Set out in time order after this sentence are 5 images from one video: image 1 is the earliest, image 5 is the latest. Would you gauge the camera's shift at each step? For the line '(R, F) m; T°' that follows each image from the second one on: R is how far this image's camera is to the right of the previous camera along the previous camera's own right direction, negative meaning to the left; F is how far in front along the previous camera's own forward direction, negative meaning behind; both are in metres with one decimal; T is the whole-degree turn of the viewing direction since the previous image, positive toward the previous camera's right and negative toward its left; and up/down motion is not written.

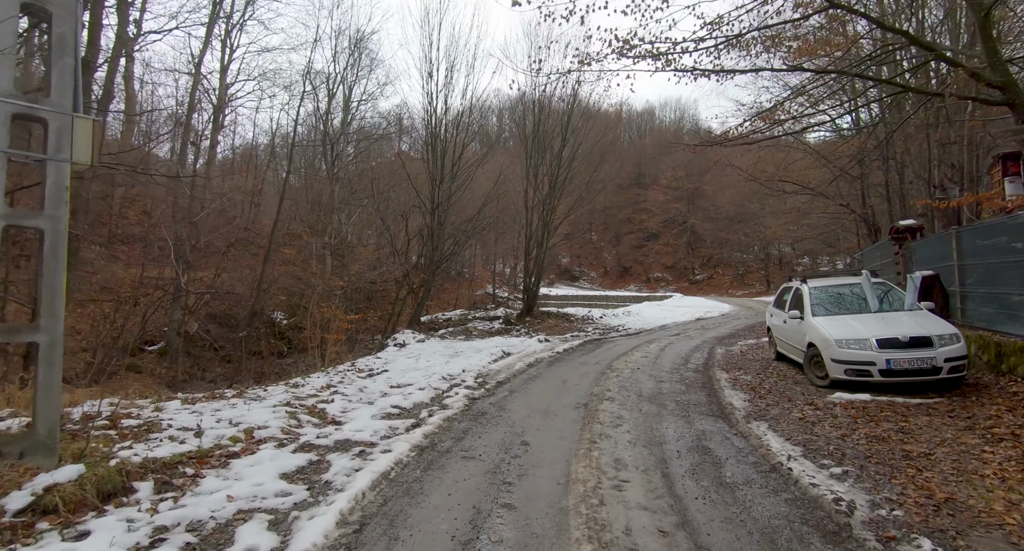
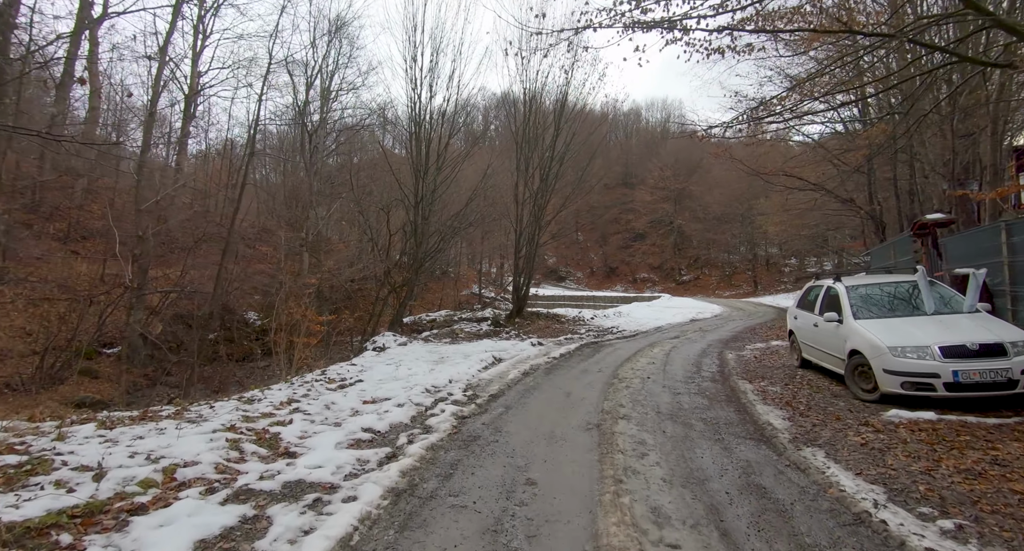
(-0.1, +1.0) m; +2°
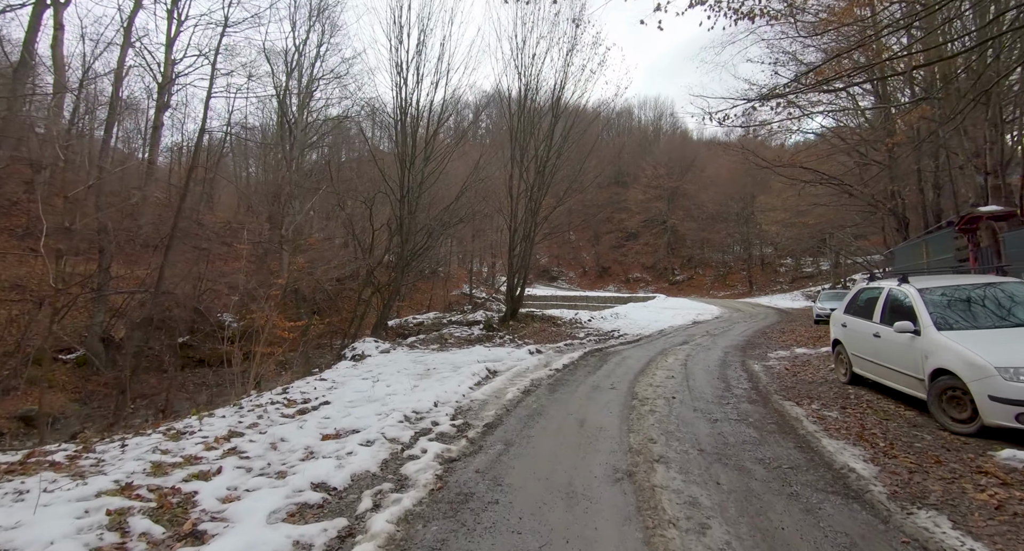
(-0.1, +1.2) m; +1°
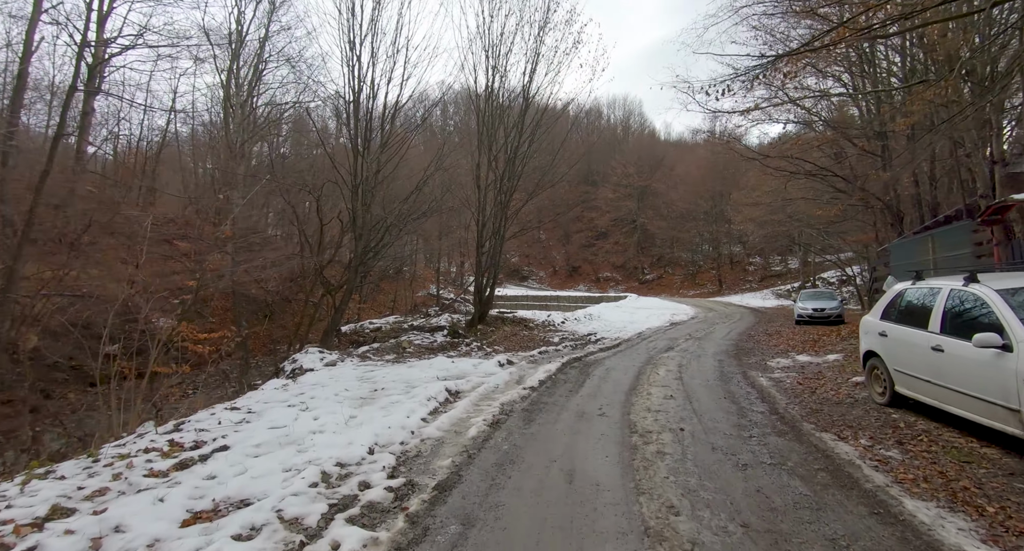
(+0.1, +1.4) m; +3°
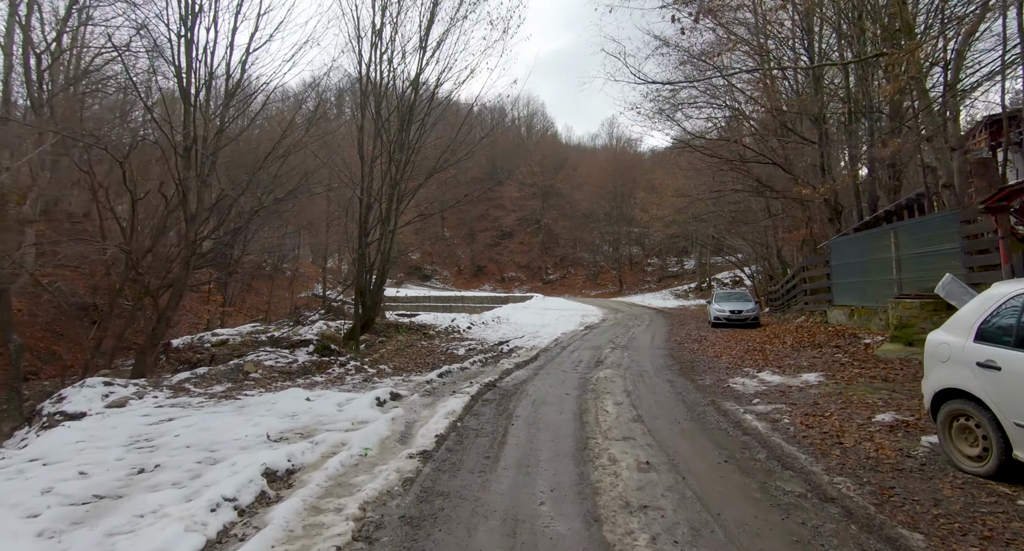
(+0.2, +2.5) m; +10°
